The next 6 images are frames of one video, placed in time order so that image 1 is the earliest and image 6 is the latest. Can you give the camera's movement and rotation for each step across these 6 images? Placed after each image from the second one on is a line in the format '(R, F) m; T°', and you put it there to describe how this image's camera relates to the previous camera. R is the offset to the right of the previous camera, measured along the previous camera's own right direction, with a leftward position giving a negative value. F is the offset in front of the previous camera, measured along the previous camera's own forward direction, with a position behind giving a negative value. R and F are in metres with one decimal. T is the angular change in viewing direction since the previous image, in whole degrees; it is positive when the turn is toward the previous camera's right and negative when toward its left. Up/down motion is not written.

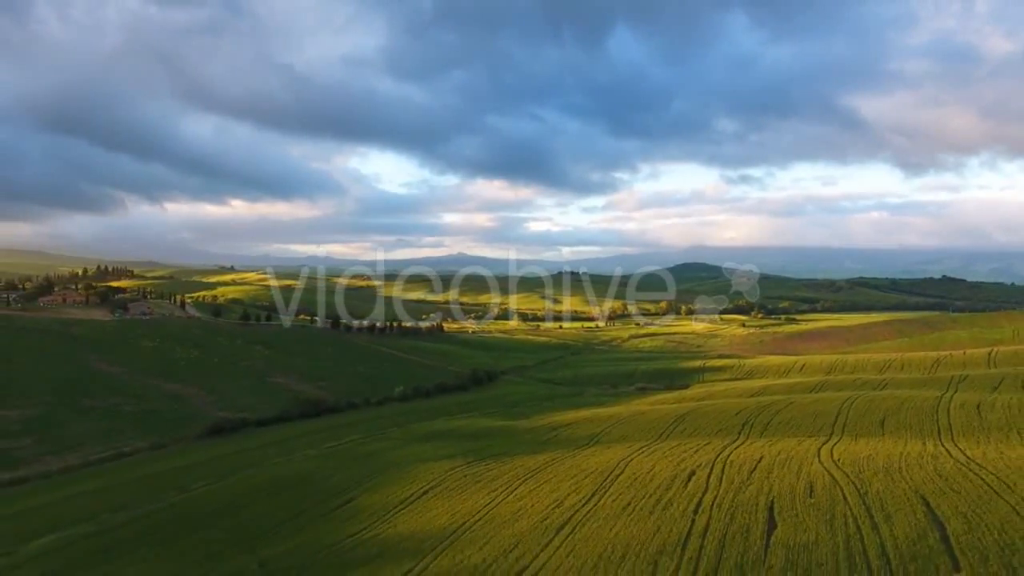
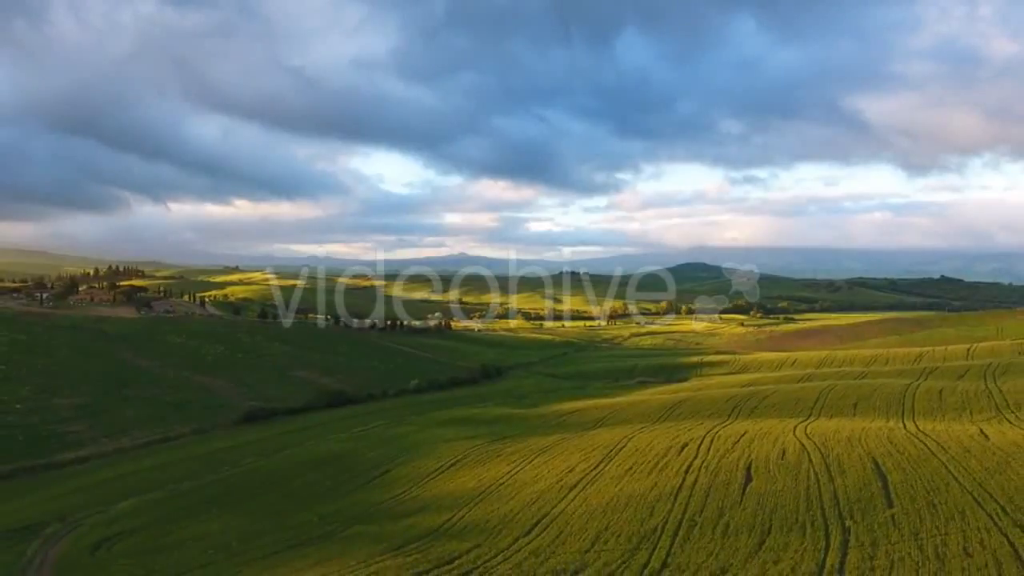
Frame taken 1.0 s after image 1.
(-1.0, -4.9) m; 0°
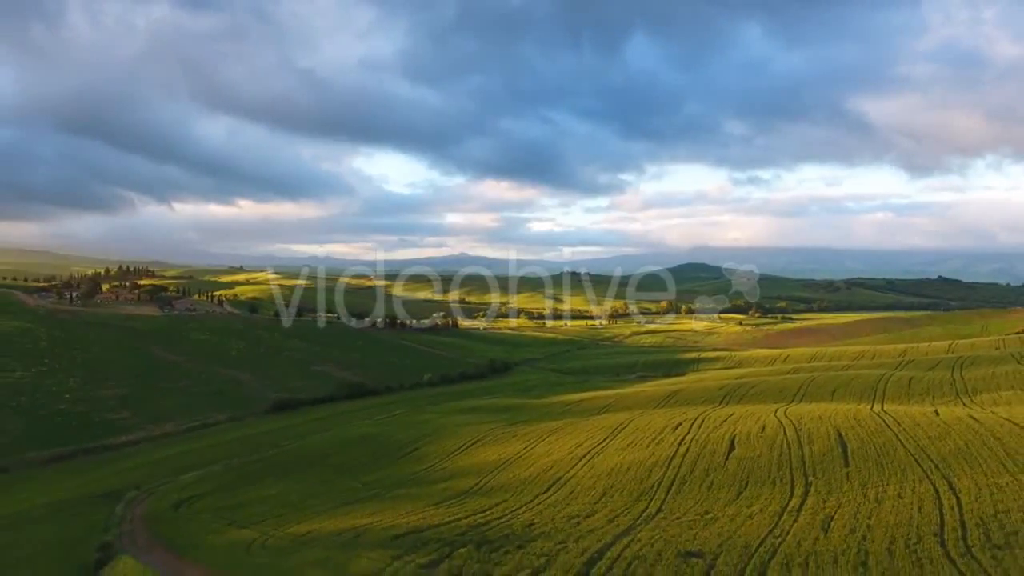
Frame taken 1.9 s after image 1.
(-0.9, -4.9) m; 0°
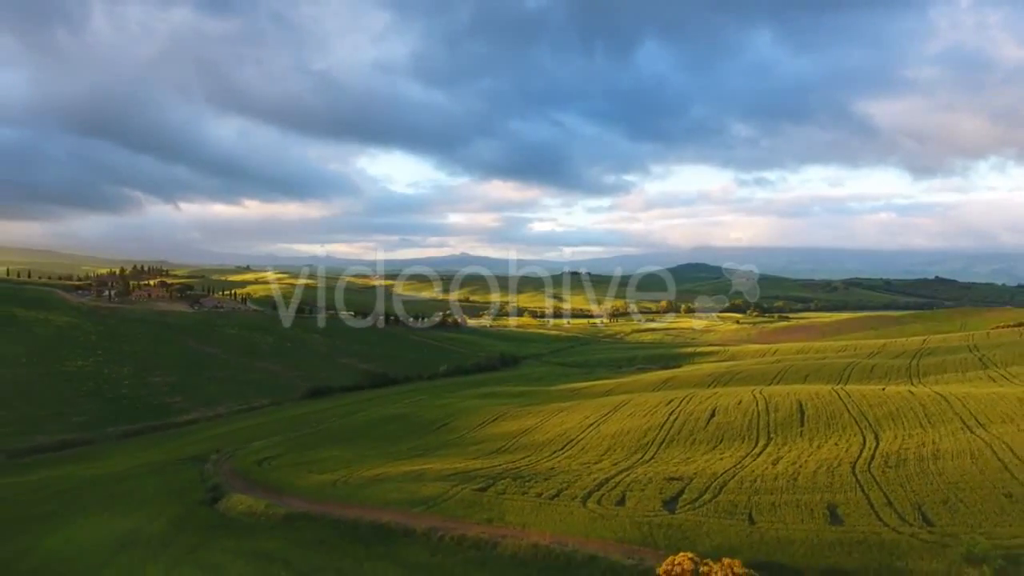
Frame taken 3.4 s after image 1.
(-1.3, -7.3) m; 0°
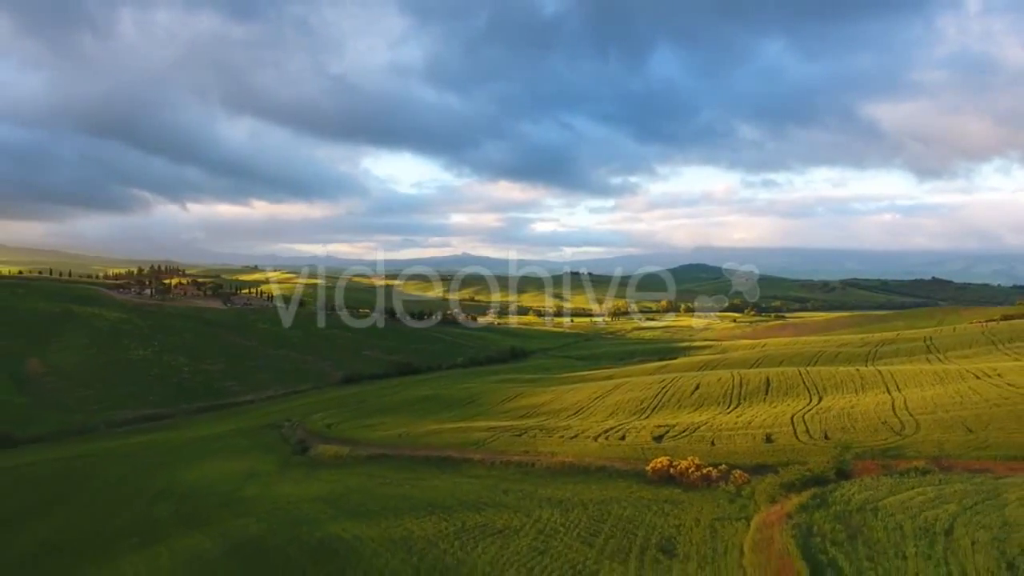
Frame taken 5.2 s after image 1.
(-1.6, -9.2) m; 0°
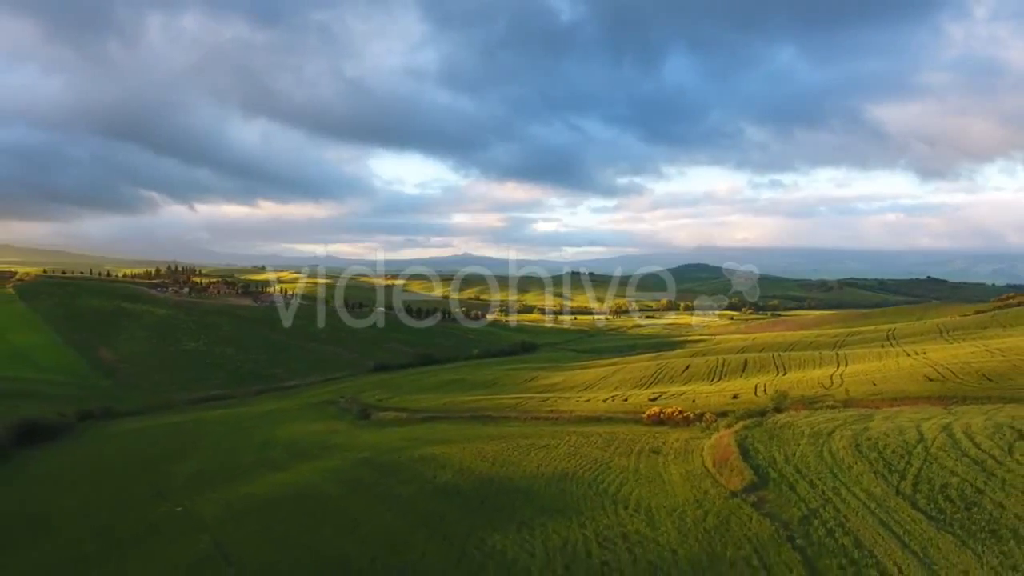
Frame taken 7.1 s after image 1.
(-1.8, -9.7) m; 0°
